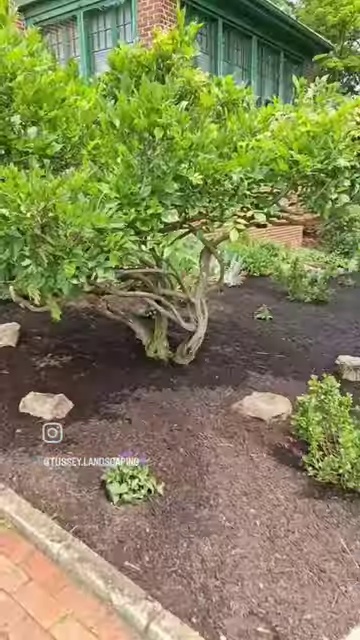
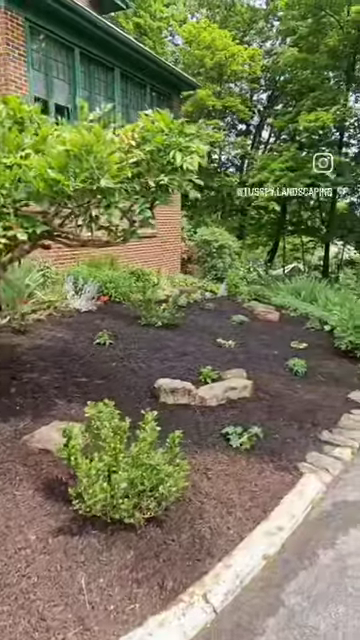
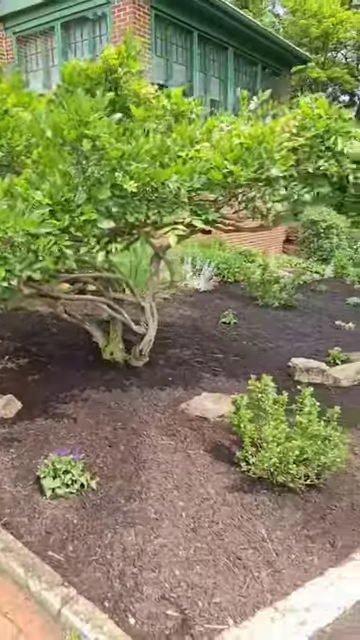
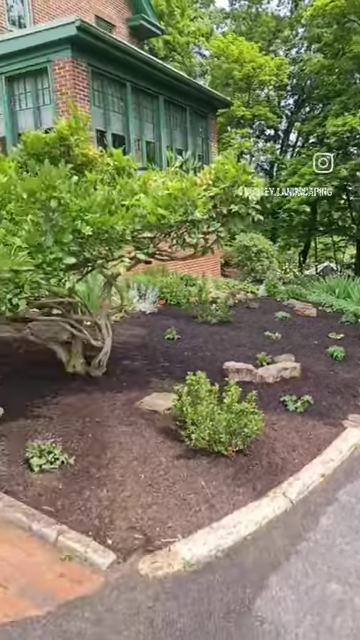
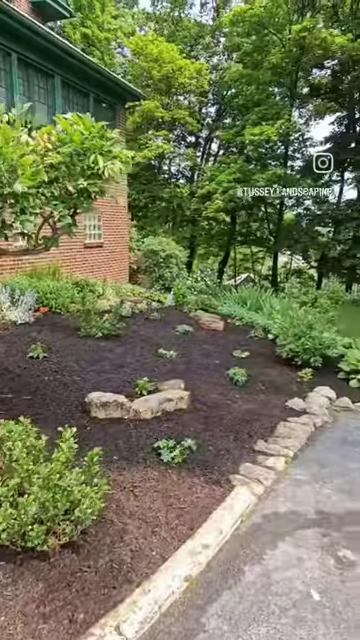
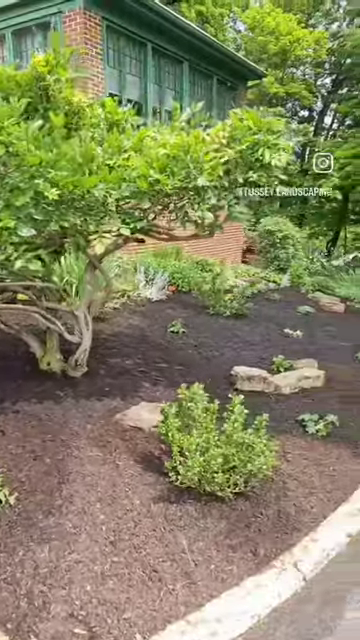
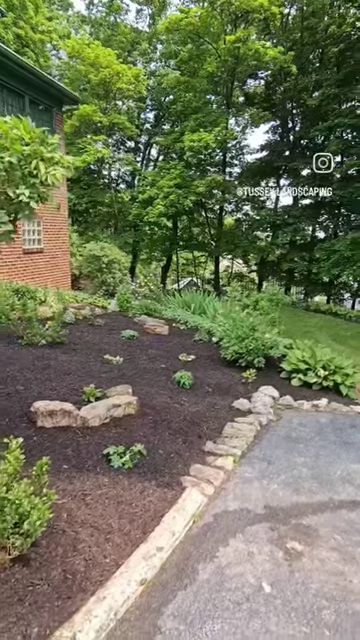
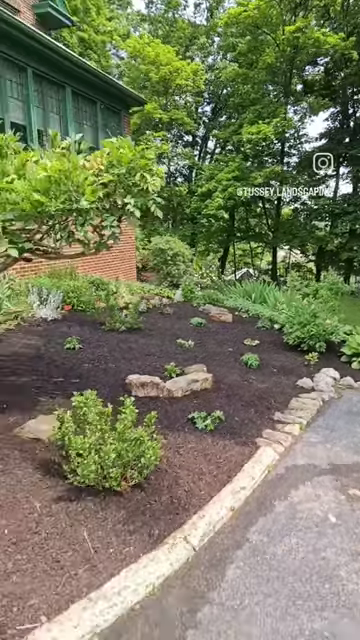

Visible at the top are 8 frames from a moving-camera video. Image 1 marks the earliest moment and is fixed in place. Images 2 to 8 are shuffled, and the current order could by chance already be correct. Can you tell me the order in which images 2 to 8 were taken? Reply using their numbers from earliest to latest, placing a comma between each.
3, 6, 2, 5, 7, 8, 4
